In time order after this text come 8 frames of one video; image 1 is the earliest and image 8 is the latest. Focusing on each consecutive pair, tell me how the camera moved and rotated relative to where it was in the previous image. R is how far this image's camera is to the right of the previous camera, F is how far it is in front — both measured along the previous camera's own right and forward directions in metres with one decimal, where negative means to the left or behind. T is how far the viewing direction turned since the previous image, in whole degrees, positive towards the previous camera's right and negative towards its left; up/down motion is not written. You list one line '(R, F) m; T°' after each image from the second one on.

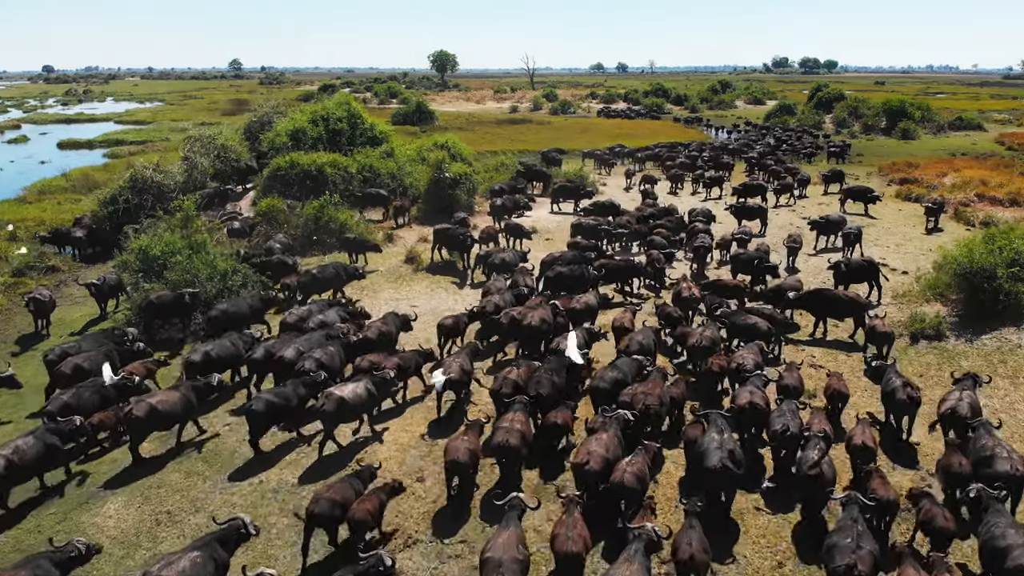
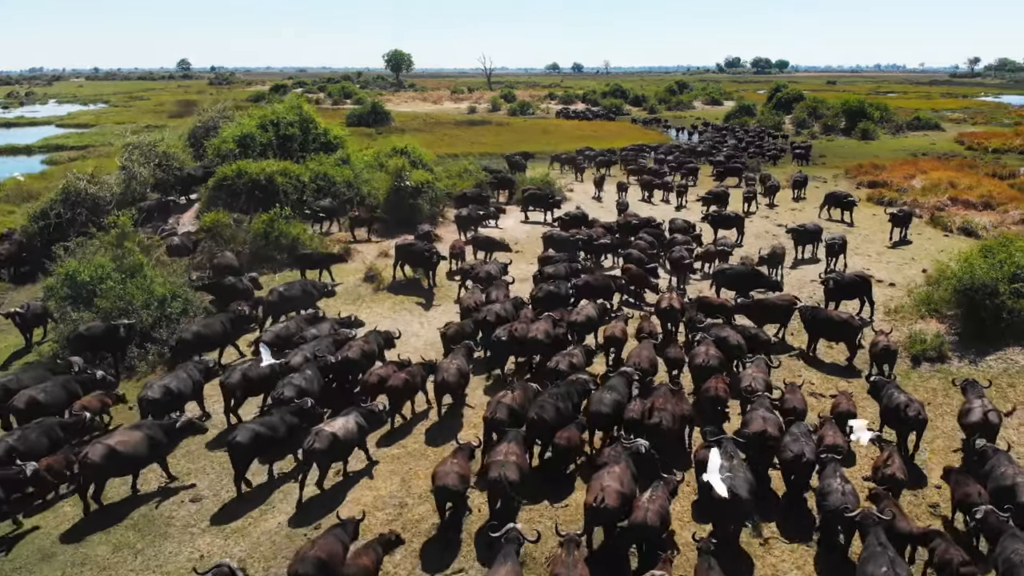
(-0.2, +1.4) m; +3°
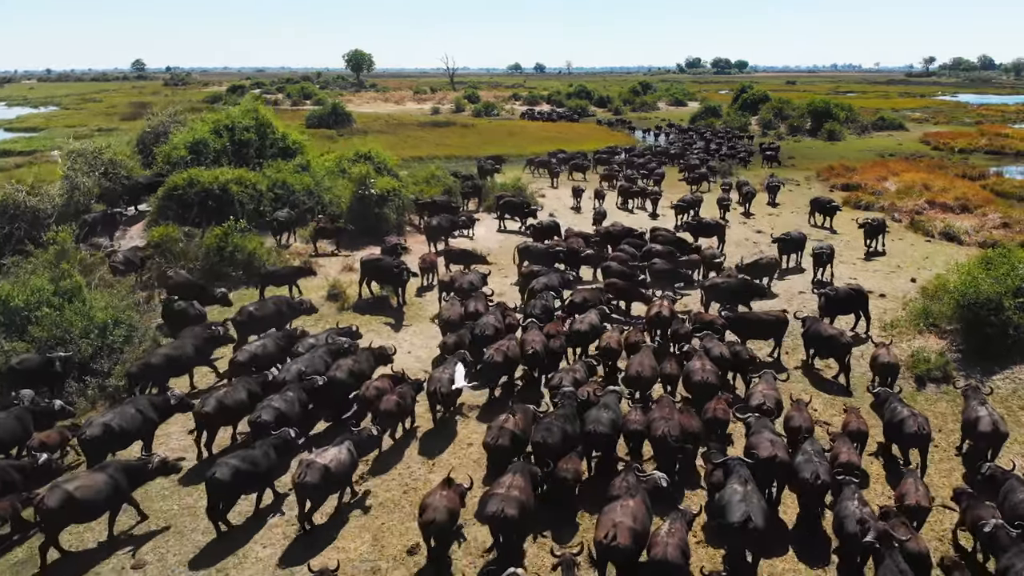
(-0.2, +1.2) m; +2°
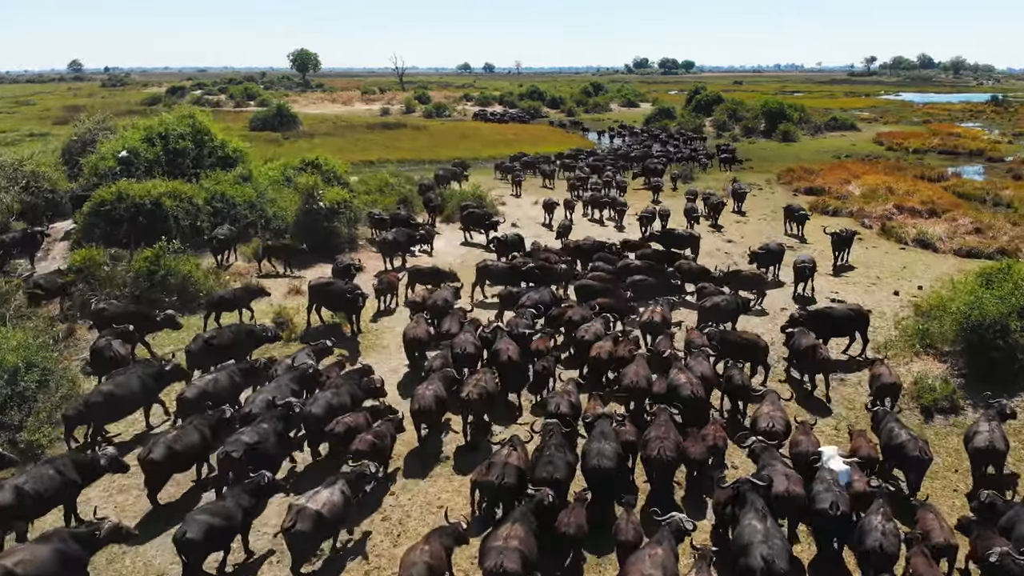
(-0.3, +1.5) m; +3°
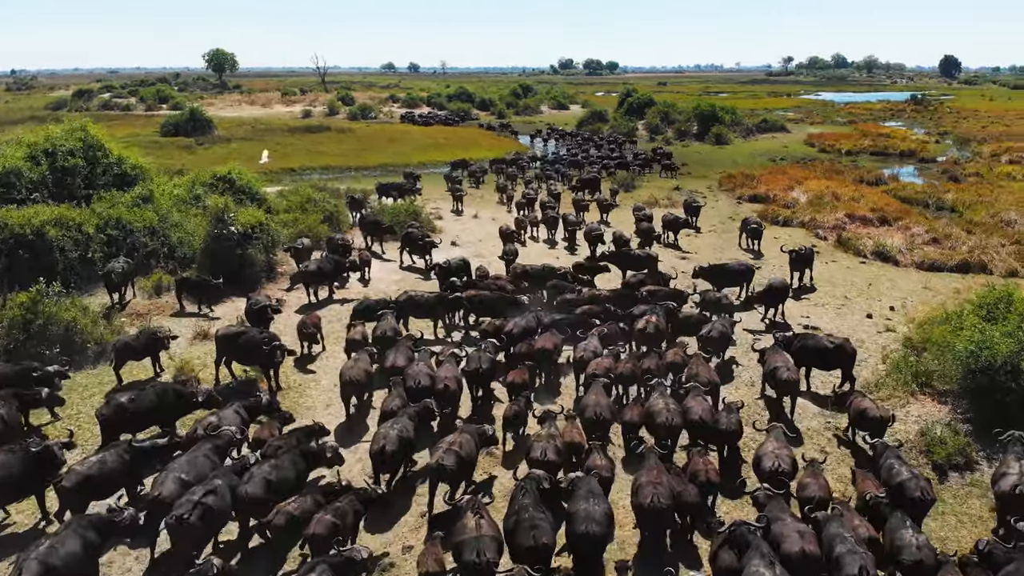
(-0.3, +2.1) m; +5°
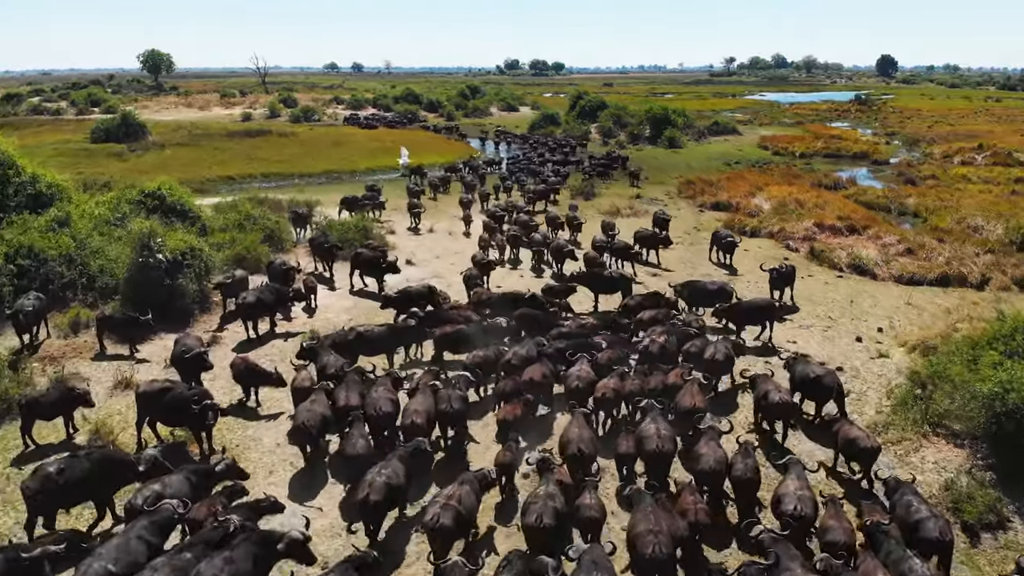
(-0.3, +1.6) m; +3°
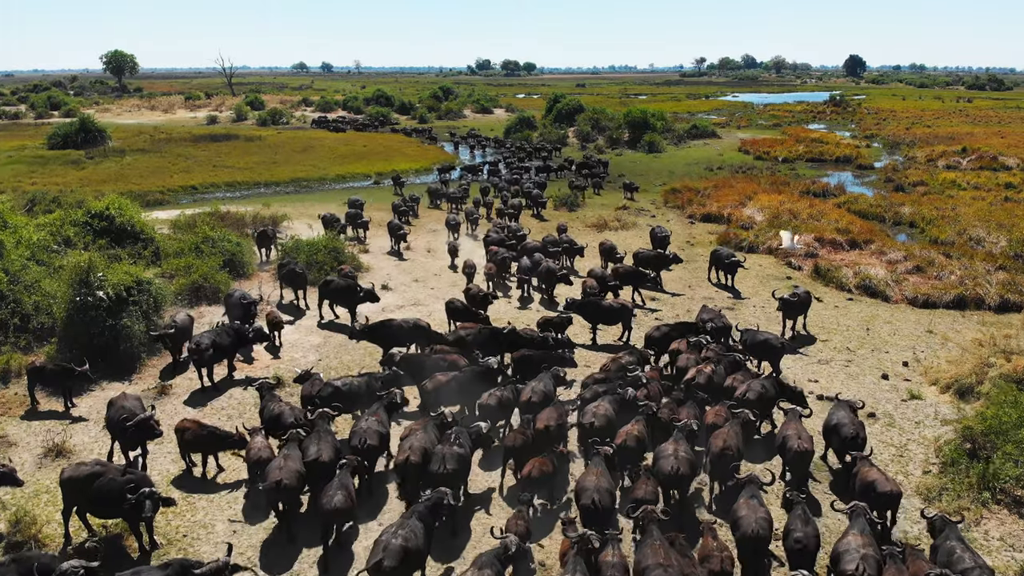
(-0.3, +1.8) m; +2°
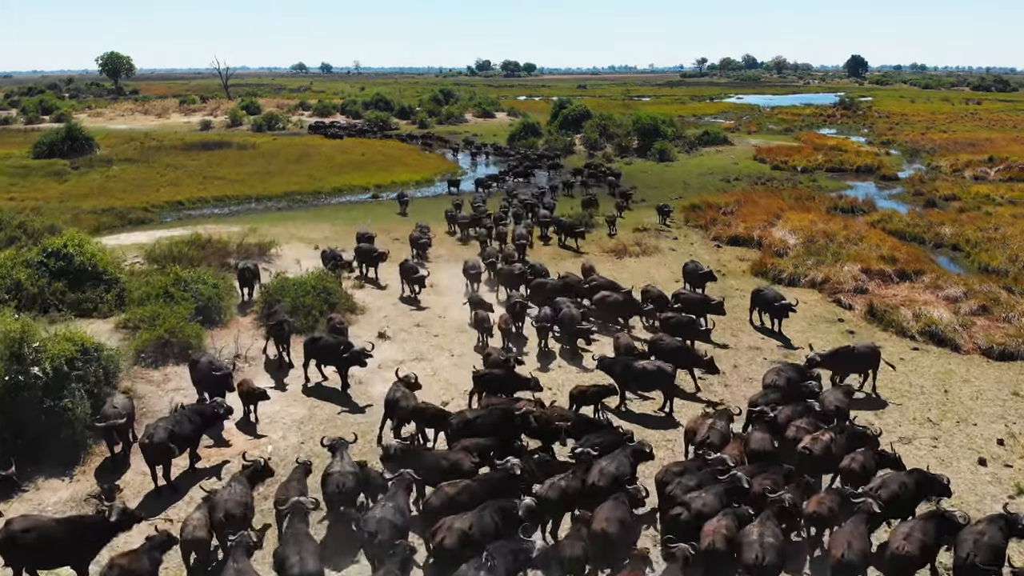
(-0.3, +2.5) m; 0°
